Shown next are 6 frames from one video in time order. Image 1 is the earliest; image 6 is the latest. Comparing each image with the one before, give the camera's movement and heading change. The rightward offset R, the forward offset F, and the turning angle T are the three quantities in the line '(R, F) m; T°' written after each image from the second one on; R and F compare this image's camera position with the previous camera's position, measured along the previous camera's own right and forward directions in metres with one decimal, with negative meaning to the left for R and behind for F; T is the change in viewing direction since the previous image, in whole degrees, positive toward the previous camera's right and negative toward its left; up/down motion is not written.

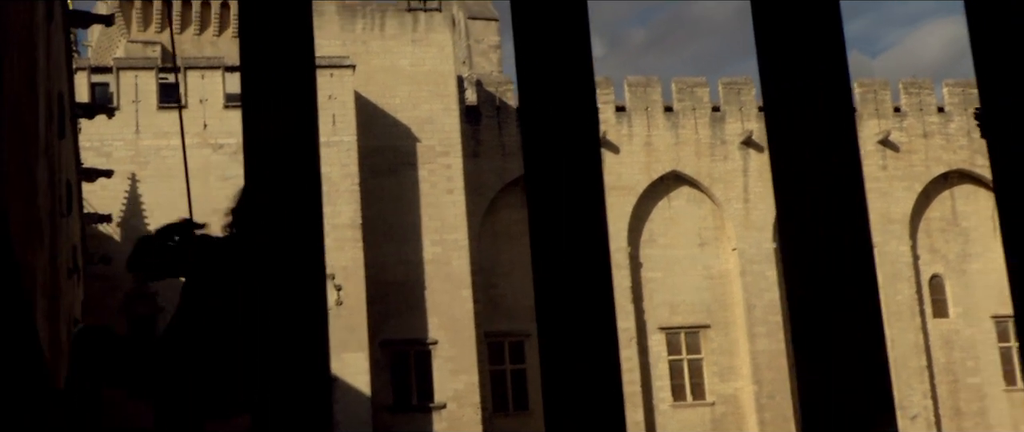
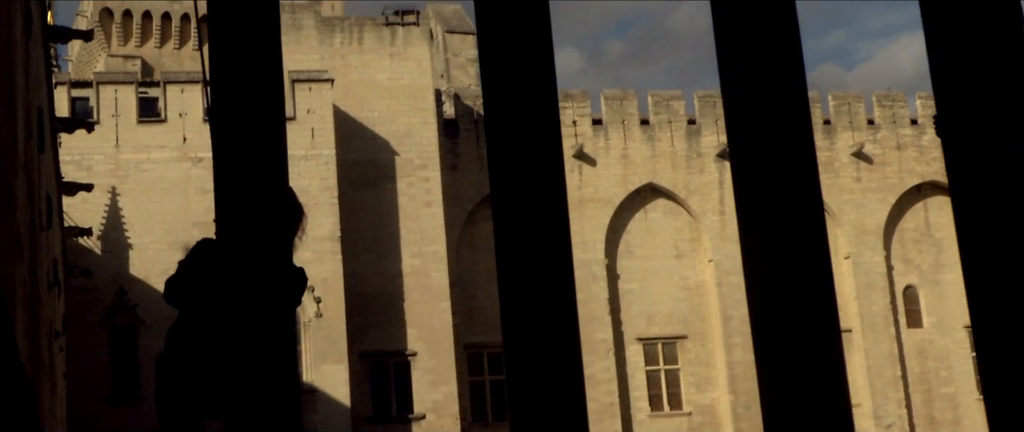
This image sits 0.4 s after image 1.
(+0.1, -0.2) m; +1°
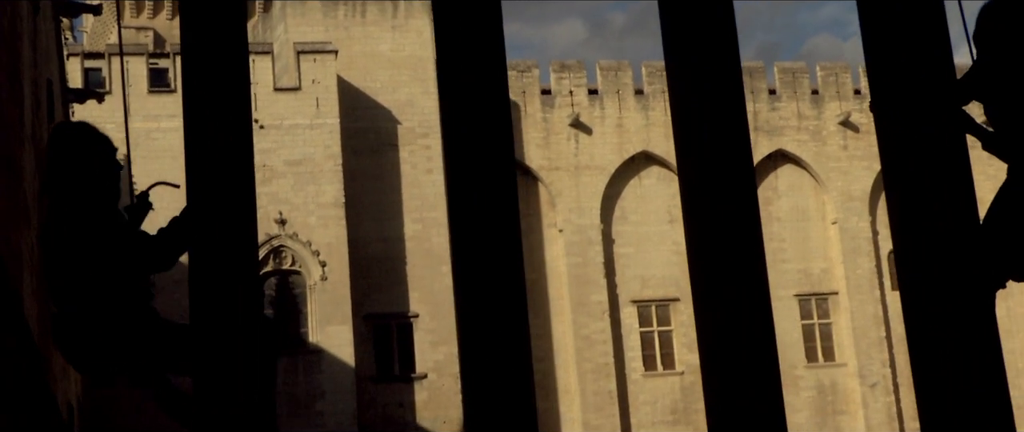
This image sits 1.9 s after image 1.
(+0.2, -1.0) m; 0°
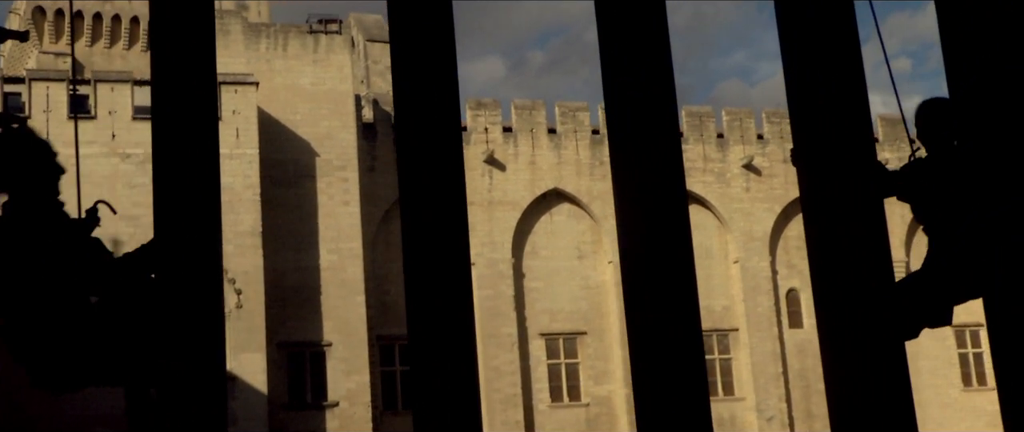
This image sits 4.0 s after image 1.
(-0.2, -0.8) m; +4°
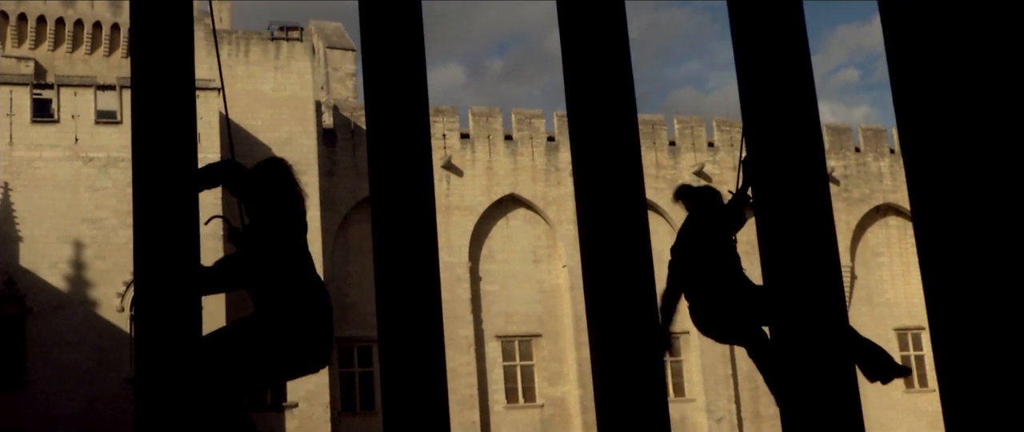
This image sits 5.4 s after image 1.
(-0.1, -0.7) m; +2°
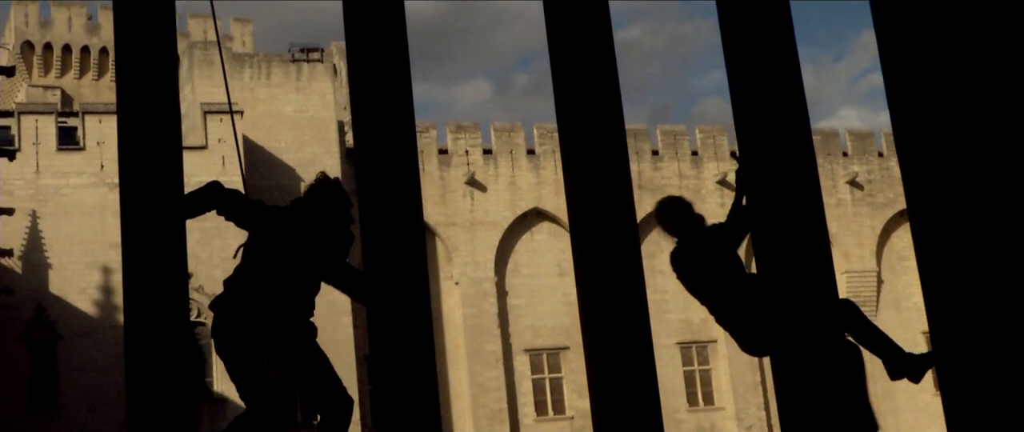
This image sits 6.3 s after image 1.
(+0.3, -0.1) m; -1°
